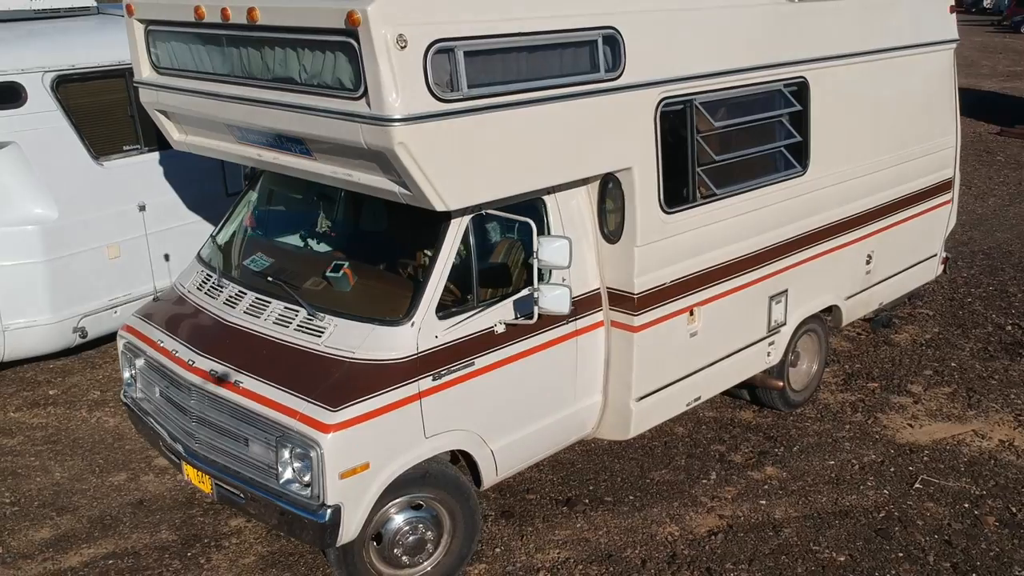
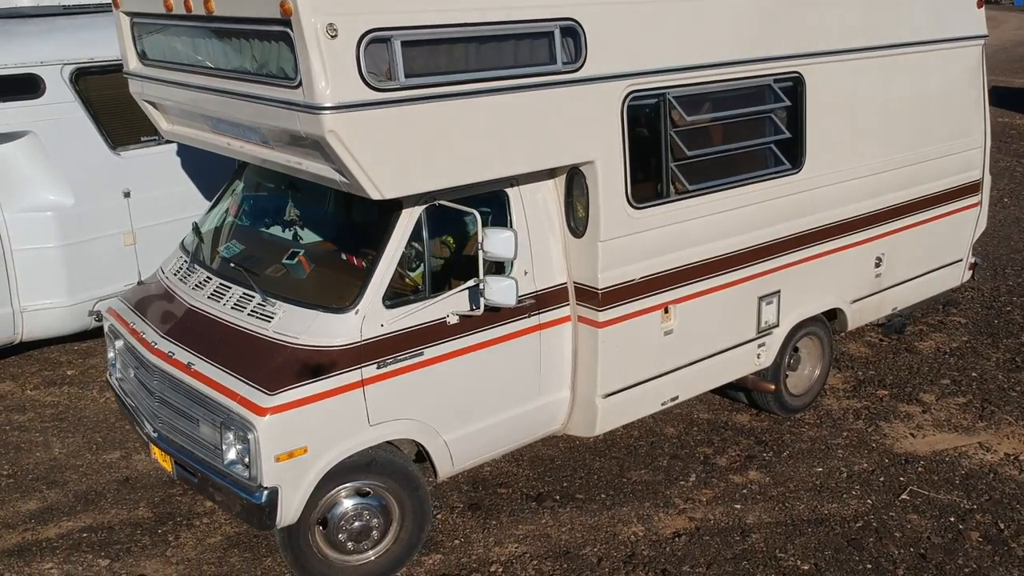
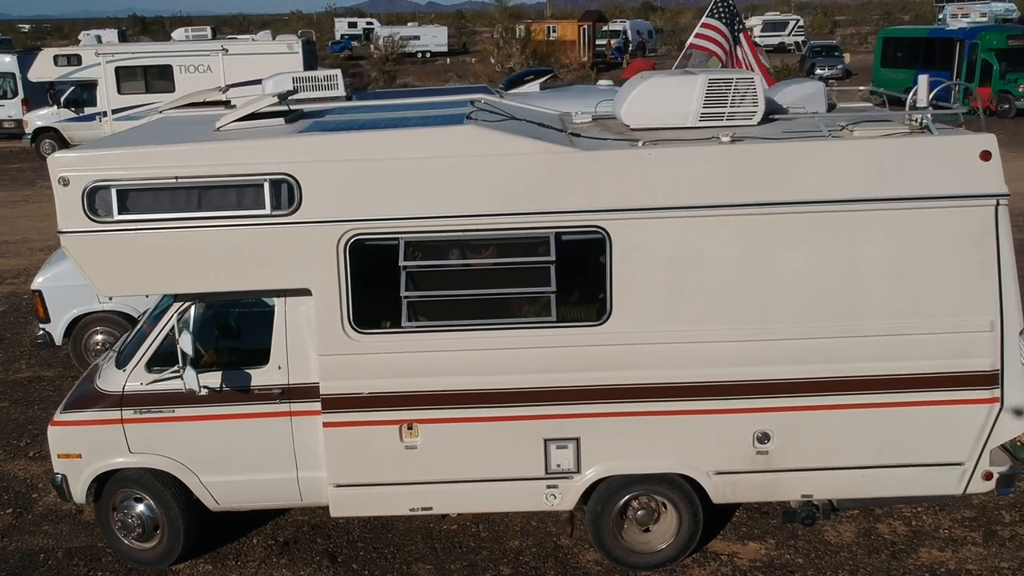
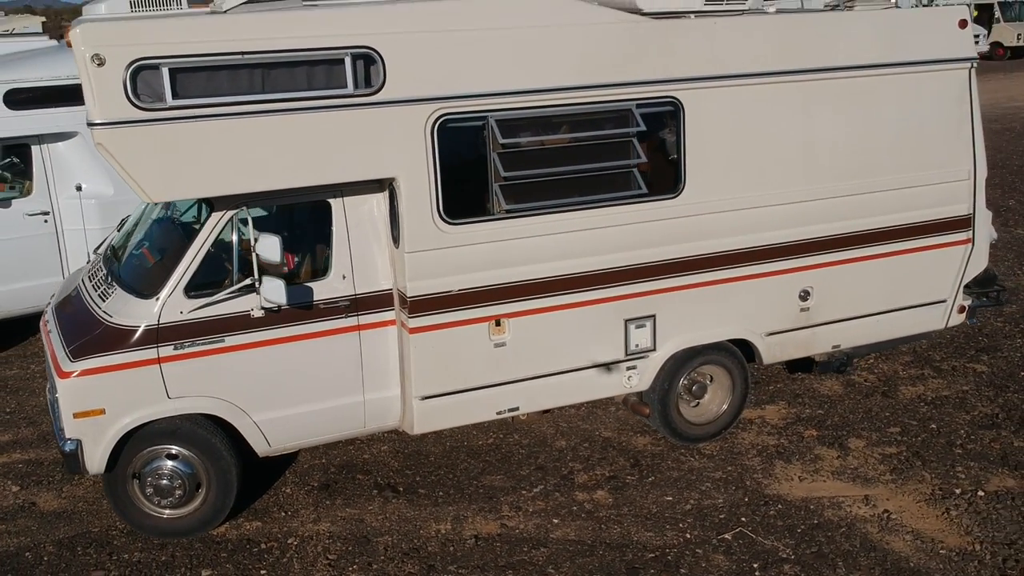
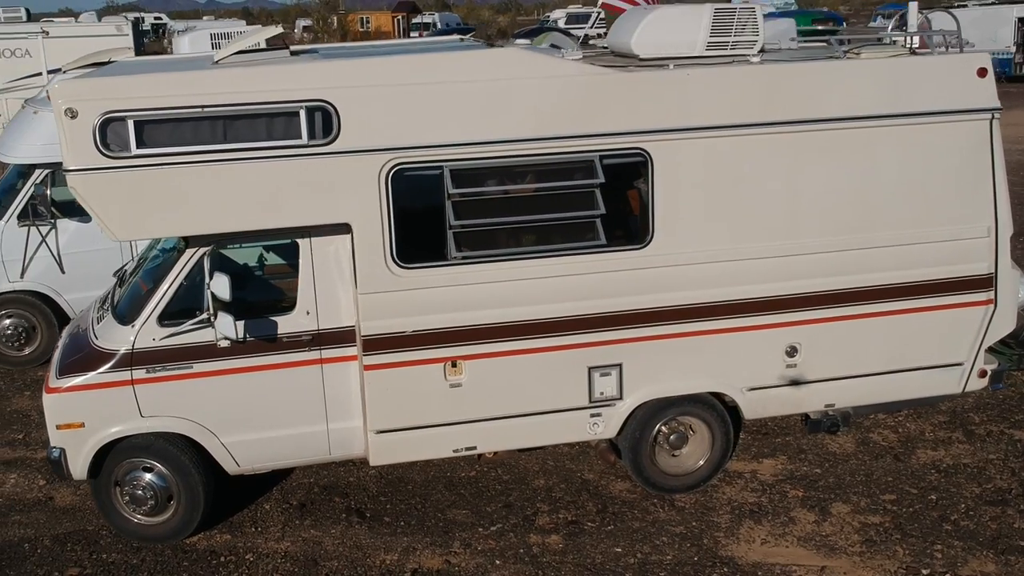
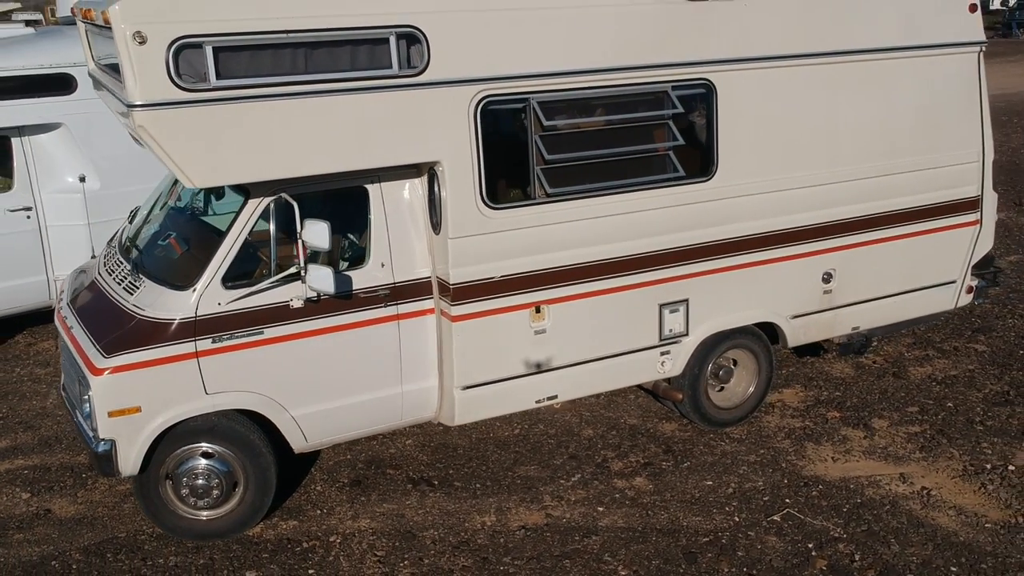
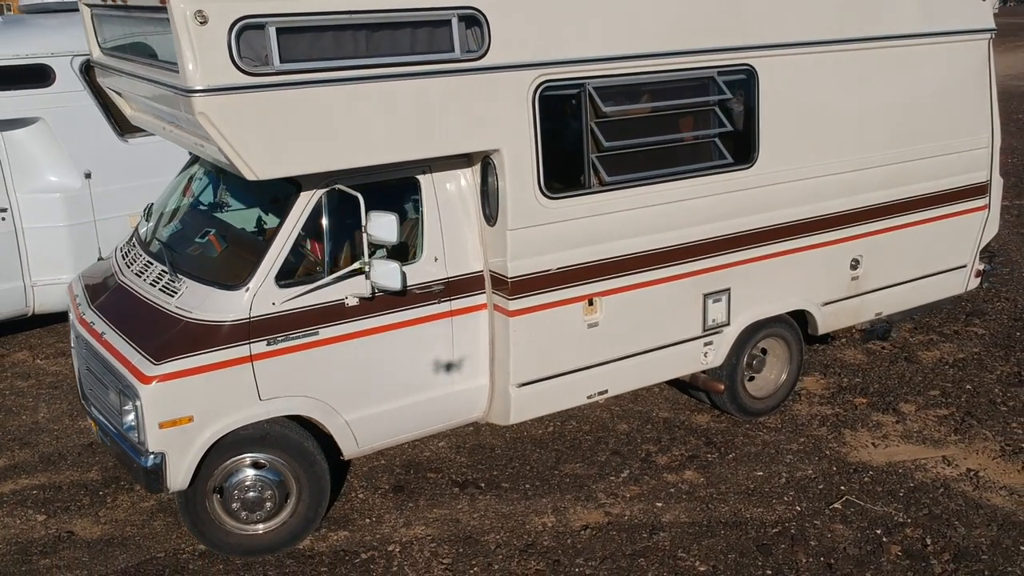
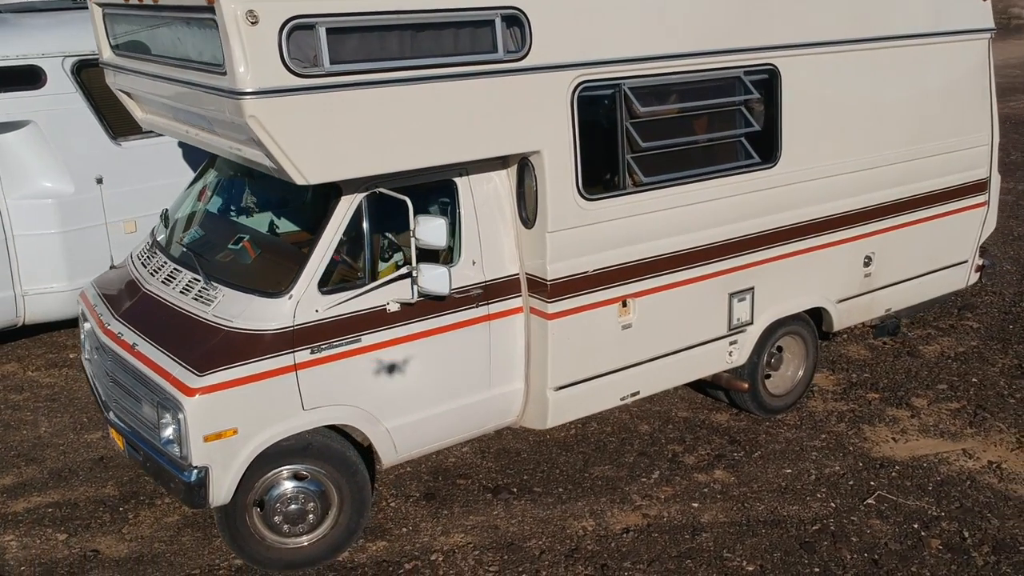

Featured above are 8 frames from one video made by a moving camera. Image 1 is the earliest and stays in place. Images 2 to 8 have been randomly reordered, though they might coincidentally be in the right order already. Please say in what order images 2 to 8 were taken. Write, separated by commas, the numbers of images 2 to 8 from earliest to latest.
2, 8, 7, 6, 4, 5, 3
